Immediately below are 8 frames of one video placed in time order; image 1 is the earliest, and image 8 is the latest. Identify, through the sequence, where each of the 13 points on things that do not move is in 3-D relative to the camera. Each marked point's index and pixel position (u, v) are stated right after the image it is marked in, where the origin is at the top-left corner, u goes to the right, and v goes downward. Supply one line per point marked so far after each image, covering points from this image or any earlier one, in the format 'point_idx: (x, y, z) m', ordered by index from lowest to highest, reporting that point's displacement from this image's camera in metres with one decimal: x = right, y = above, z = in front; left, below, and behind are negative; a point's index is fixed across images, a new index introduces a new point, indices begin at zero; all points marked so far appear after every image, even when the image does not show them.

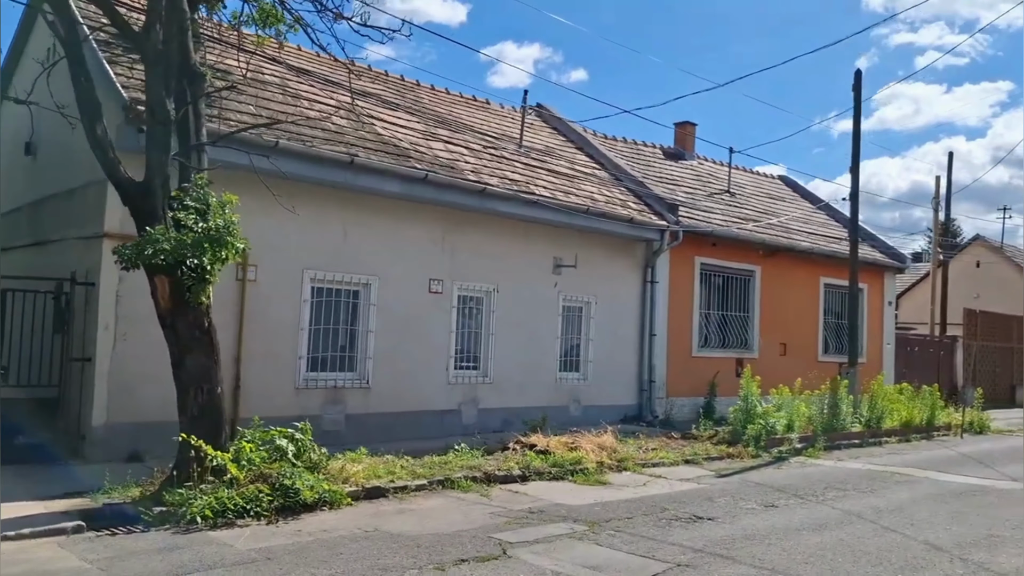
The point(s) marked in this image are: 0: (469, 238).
0: (-0.7, +0.8, +12.7) m
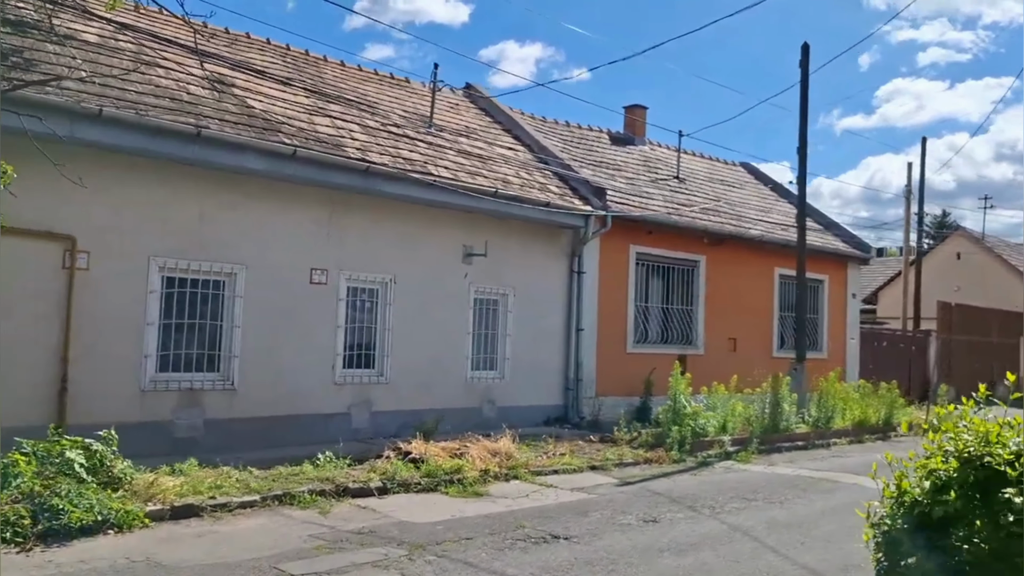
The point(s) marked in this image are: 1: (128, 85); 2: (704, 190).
0: (-2.2, +0.9, +11.6) m
1: (-4.6, +2.4, +9.5) m
2: (+4.6, +2.3, +19.1) m
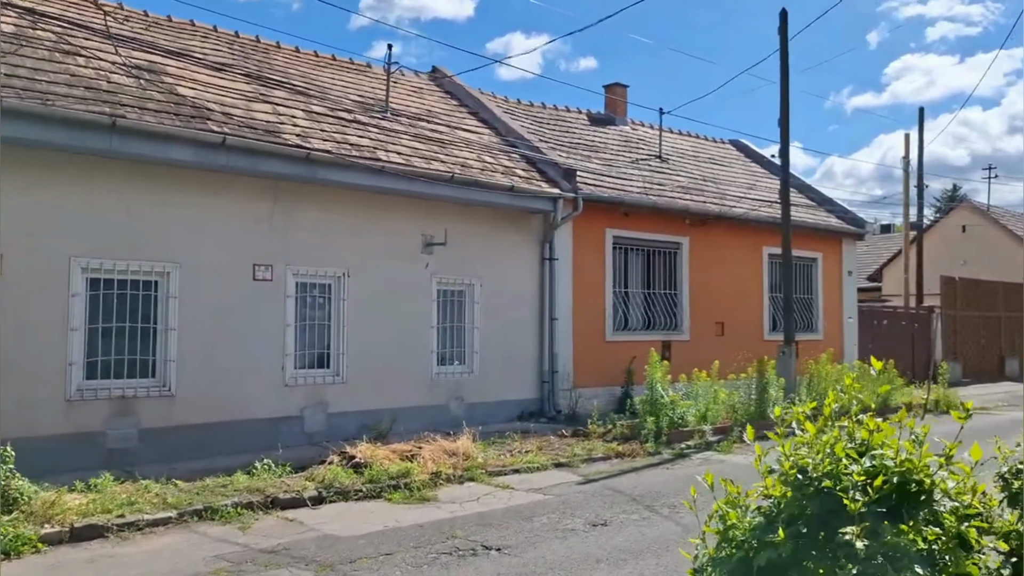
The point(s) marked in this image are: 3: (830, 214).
0: (-2.8, +1.0, +10.9) m
1: (-5.3, +2.4, +8.9) m
2: (+4.0, +2.7, +18.3) m
3: (+7.9, +1.8, +19.9) m
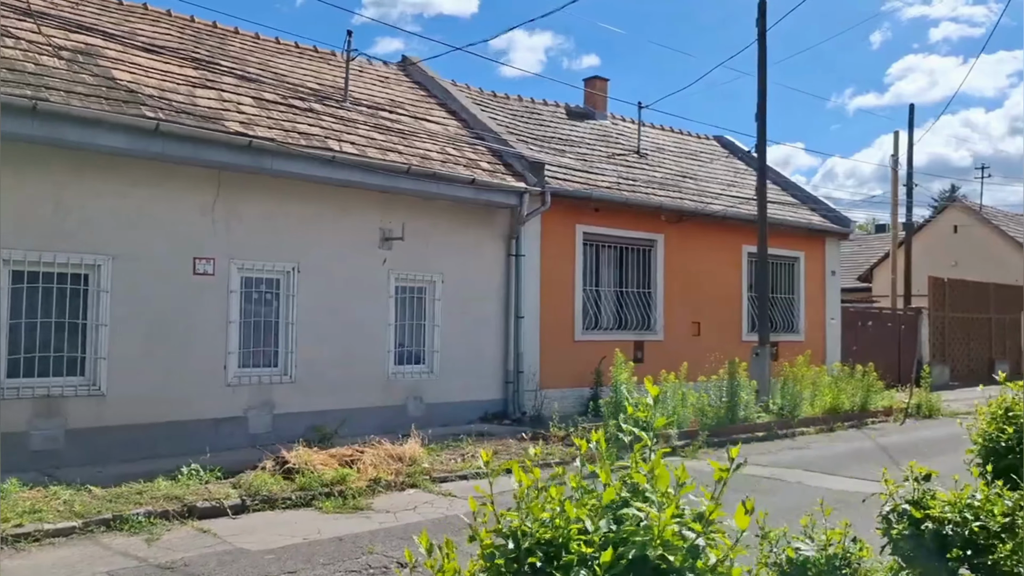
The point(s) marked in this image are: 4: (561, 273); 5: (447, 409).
0: (-3.4, +1.1, +10.4) m
1: (-5.9, +2.5, +8.4) m
2: (+3.4, +2.8, +17.8) m
3: (+7.4, +1.8, +19.4) m
4: (+0.9, +0.3, +14.0) m
5: (-1.0, -1.9, +12.5) m
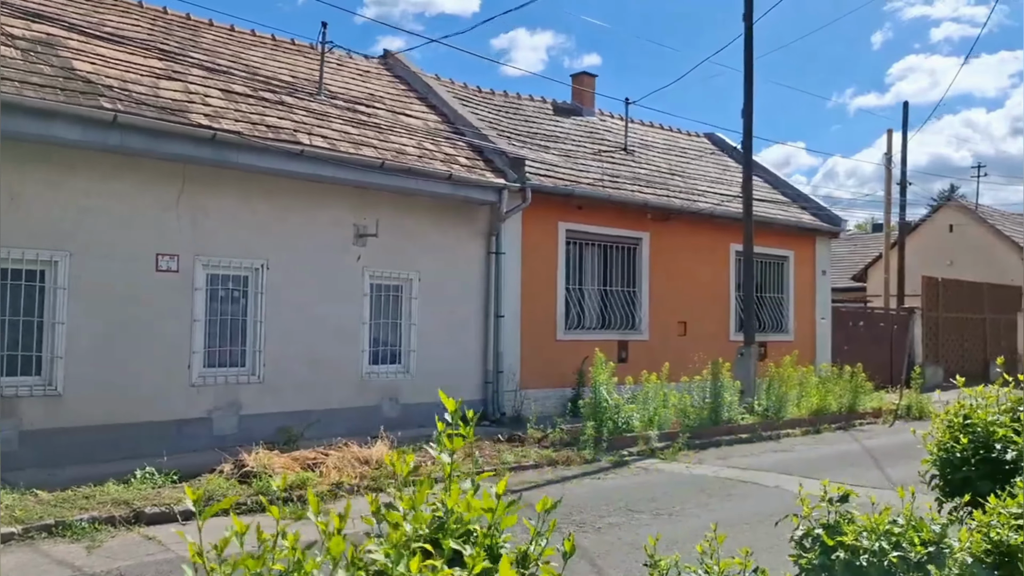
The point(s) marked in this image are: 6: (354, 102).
0: (-3.8, +1.1, +10.2) m
1: (-6.2, +2.5, +8.1) m
2: (+3.1, +2.8, +17.5) m
3: (+7.0, +1.9, +19.2) m
4: (+0.5, +0.3, +13.7) m
5: (-1.4, -1.9, +12.2) m
6: (-2.5, +2.9, +12.6) m
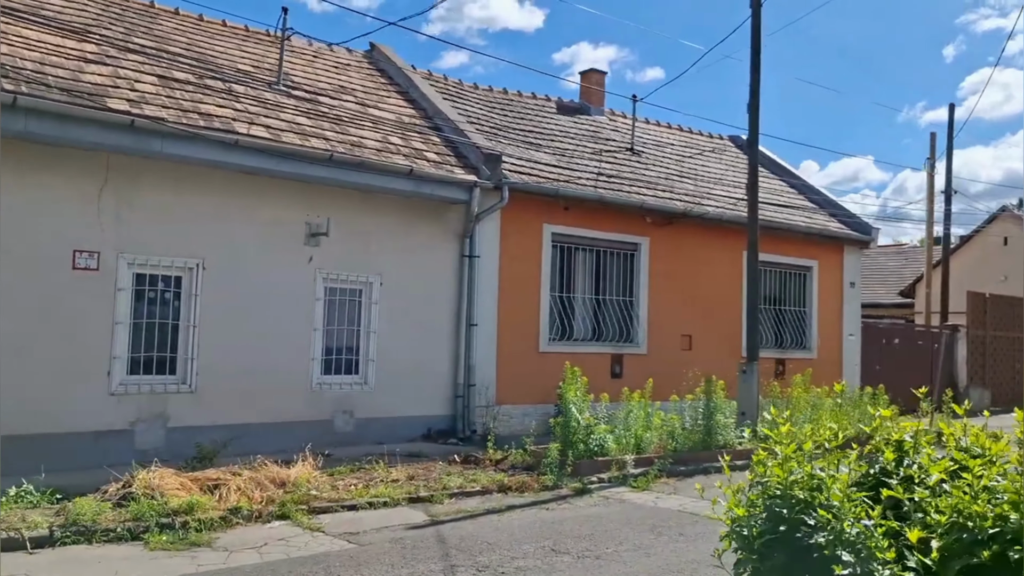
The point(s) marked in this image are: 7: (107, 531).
0: (-4.3, +1.1, +9.4) m
1: (-6.9, +2.6, +7.6) m
2: (+3.0, +2.6, +16.3) m
3: (+7.0, +1.6, +17.7) m
4: (+0.2, +0.2, +12.7) m
5: (-1.8, -1.9, +11.2) m
6: (-2.9, +2.9, +11.7) m
7: (-3.3, -2.0, +6.6) m
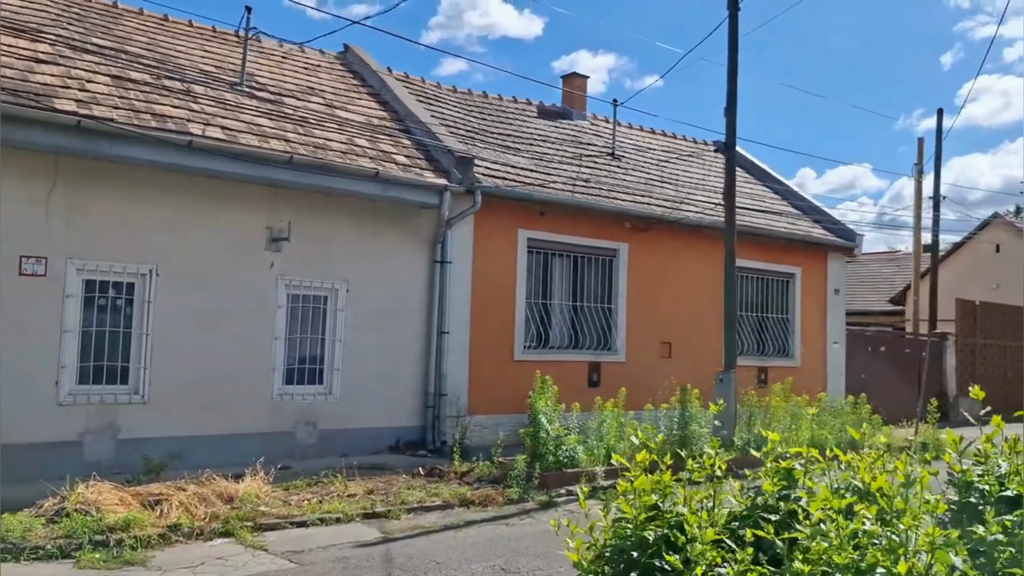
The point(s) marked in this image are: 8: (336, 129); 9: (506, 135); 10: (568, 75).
0: (-4.7, +1.0, +9.1) m
1: (-7.3, +2.5, +7.3) m
2: (+2.6, +2.4, +16.1) m
3: (+6.6, +1.4, +17.4) m
4: (-0.2, +0.1, +12.4) m
5: (-2.2, -2.0, +10.9) m
6: (-3.3, +2.8, +11.5) m
7: (-3.7, -2.0, +6.3) m
8: (-2.5, +2.2, +11.1) m
9: (-0.1, +2.8, +14.5) m
10: (+1.3, +4.8, +18.1) m
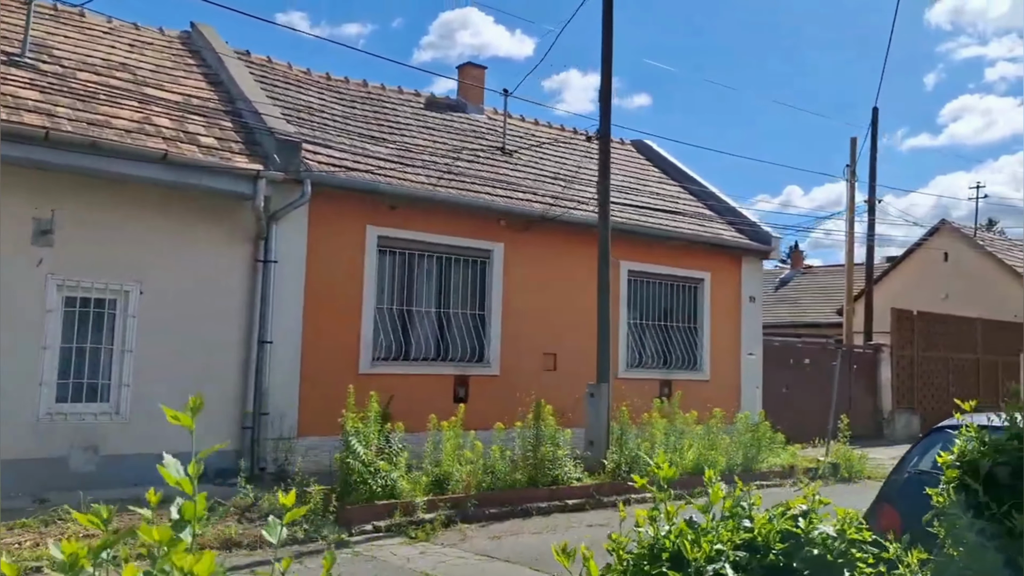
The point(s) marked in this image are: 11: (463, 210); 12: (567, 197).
0: (-6.8, +1.0, +7.6) m
1: (-9.3, +2.5, +5.8) m
2: (+0.4, +2.3, +14.7) m
3: (+4.4, +1.3, +16.1) m
4: (-2.4, 0.0, +10.9) m
5: (-4.4, -2.1, +9.4) m
6: (-5.4, +2.7, +10.0) m
7: (-5.8, -2.0, +4.7) m
8: (-4.6, +2.2, +9.7) m
9: (-2.3, +2.7, +13.2) m
10: (-1.0, +4.7, +16.8) m
11: (-0.7, +1.2, +12.1) m
12: (+1.0, +1.6, +13.8) m
